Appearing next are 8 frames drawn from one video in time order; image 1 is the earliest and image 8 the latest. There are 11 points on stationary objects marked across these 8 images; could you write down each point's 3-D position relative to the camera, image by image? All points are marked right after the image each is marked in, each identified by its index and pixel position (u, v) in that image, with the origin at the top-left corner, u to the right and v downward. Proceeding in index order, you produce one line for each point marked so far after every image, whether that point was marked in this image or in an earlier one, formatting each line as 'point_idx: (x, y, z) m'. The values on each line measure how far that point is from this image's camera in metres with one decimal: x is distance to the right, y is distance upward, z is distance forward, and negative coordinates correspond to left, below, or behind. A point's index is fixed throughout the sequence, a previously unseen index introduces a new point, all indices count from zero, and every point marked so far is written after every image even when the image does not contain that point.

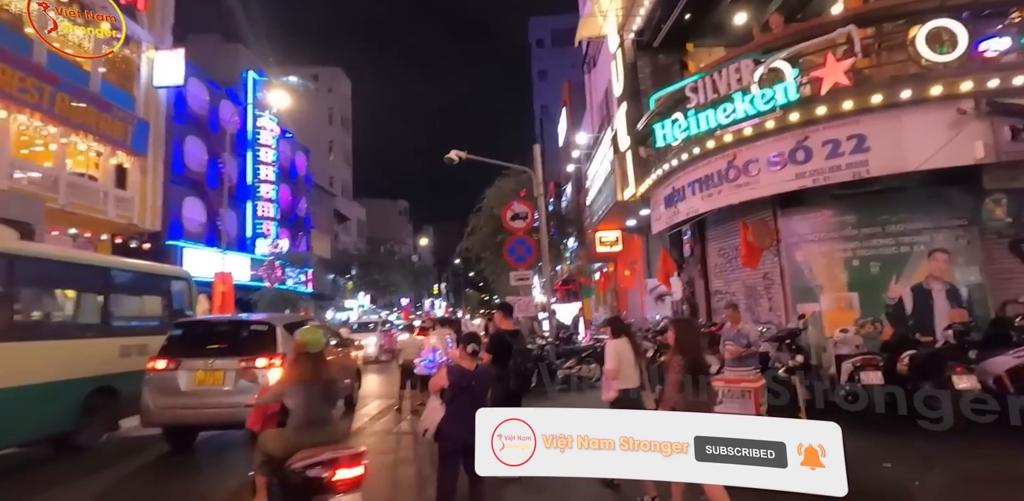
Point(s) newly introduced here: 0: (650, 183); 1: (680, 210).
0: (+3.4, +1.7, +14.3) m
1: (+3.8, +0.9, +13.2) m
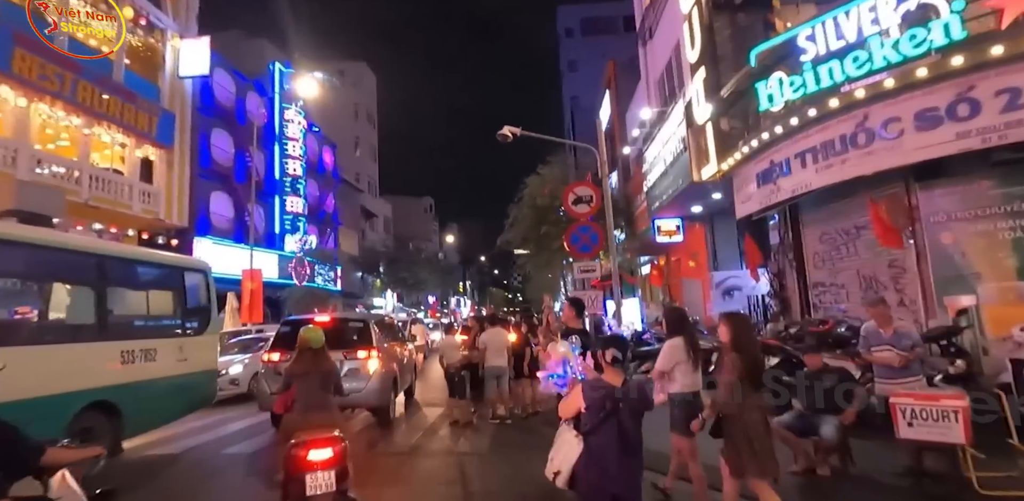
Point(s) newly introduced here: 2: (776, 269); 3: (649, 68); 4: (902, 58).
0: (+4.8, +2.0, +12.3) m
1: (+5.2, +1.2, +11.1) m
2: (+6.4, -0.4, +13.9) m
3: (+4.6, +6.1, +19.1) m
4: (+5.8, +2.8, +8.5) m
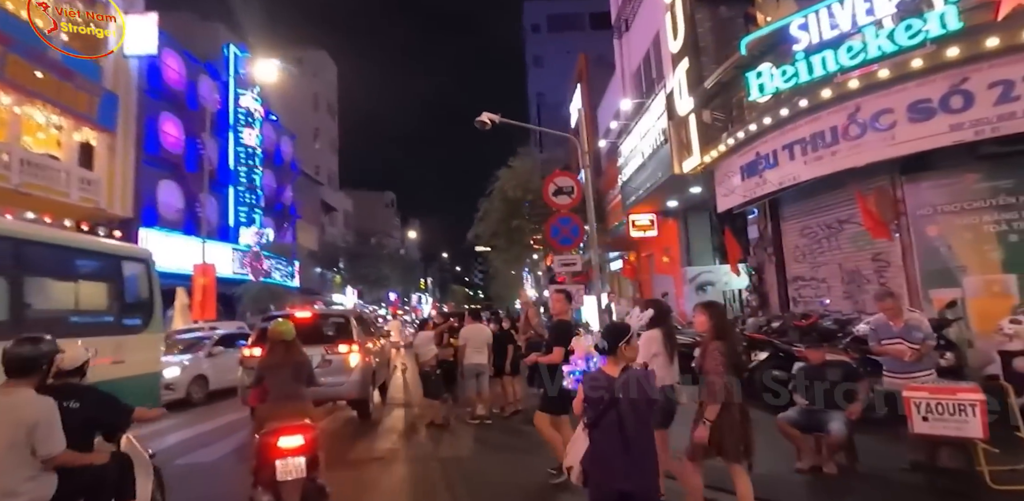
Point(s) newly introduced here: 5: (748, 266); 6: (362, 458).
0: (+4.4, +2.1, +12.1) m
1: (+4.9, +1.3, +11.0) m
2: (+5.9, -0.3, +13.9) m
3: (+3.8, +6.3, +18.9) m
4: (+5.6, +3.0, +8.4) m
5: (+6.0, -0.4, +14.7) m
6: (-2.2, -3.1, +8.5) m
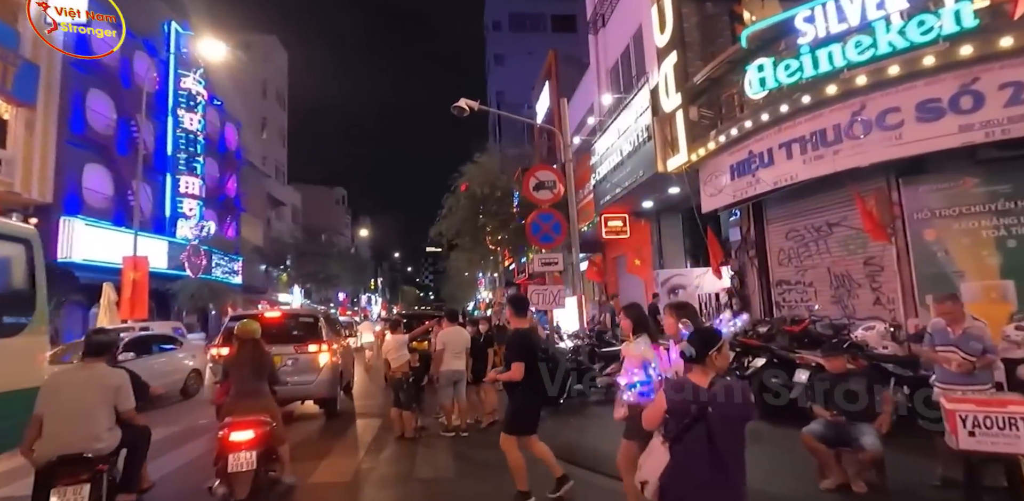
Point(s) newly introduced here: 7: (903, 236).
0: (+4.1, +2.1, +11.7) m
1: (+4.6, +1.3, +10.7) m
2: (+5.3, -0.4, +13.6) m
3: (+2.9, +6.3, +18.5) m
4: (+5.6, +2.9, +8.1) m
5: (+5.4, -0.5, +14.4) m
6: (-2.3, -2.9, +7.5) m
7: (+6.5, +0.2, +9.5) m
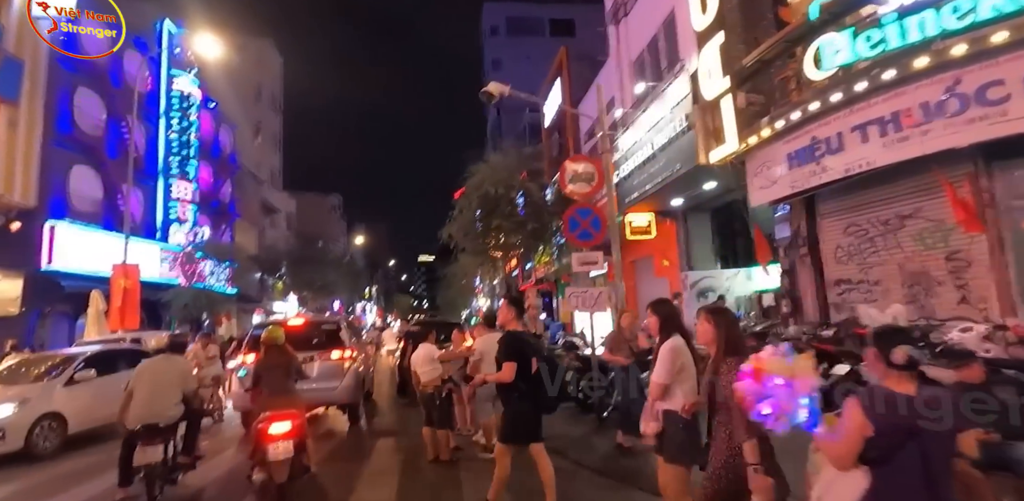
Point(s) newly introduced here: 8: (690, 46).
0: (+4.7, +2.2, +10.8) m
1: (+5.3, +1.4, +9.7) m
2: (+6.0, -0.3, +12.6) m
3: (+3.4, +6.2, +17.5) m
4: (+6.3, +3.0, +7.2) m
5: (+6.0, -0.4, +13.4) m
6: (-1.6, -2.9, +6.4) m
7: (+7.2, +0.3, +8.6) m
8: (+4.1, +4.7, +13.5) m
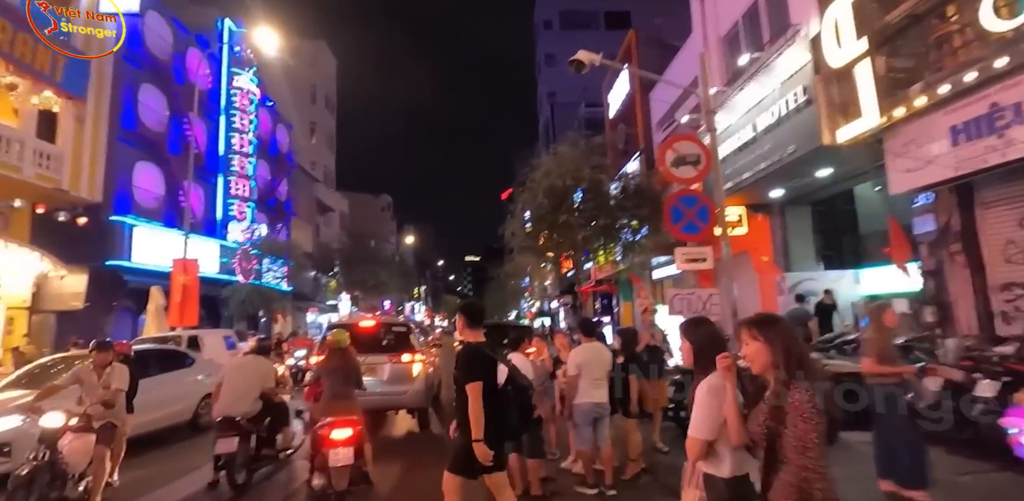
0: (+6.2, +2.2, +8.8) m
1: (+6.7, +1.5, +7.7) m
2: (+7.6, -0.3, +10.6) m
3: (+5.5, +6.3, +15.7) m
4: (+7.5, +3.1, +5.1) m
5: (+7.7, -0.4, +11.3) m
6: (-0.5, -2.7, +4.9) m
7: (+8.5, +0.4, +6.4) m
8: (+5.8, +4.8, +11.6) m
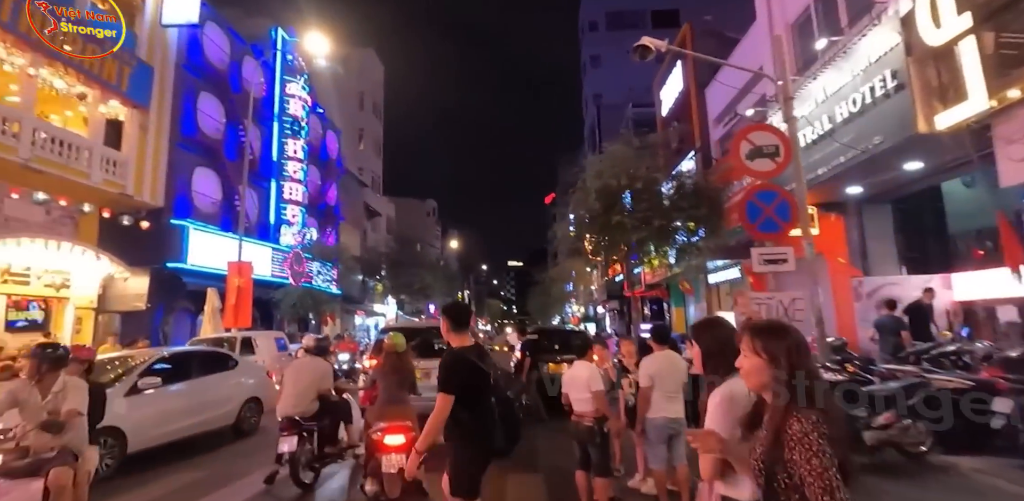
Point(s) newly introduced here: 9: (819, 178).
0: (+7.1, +2.2, +7.7) m
1: (+7.4, +1.5, +6.6) m
2: (+8.6, -0.3, +9.4) m
3: (+6.9, +6.2, +14.7) m
4: (+8.1, +3.1, +4.0) m
5: (+8.7, -0.4, +10.1) m
6: (+0.1, -2.7, +4.3) m
7: (+9.1, +0.4, +5.2) m
8: (+6.9, +4.8, +10.5) m
9: (+6.7, +1.6, +12.4) m
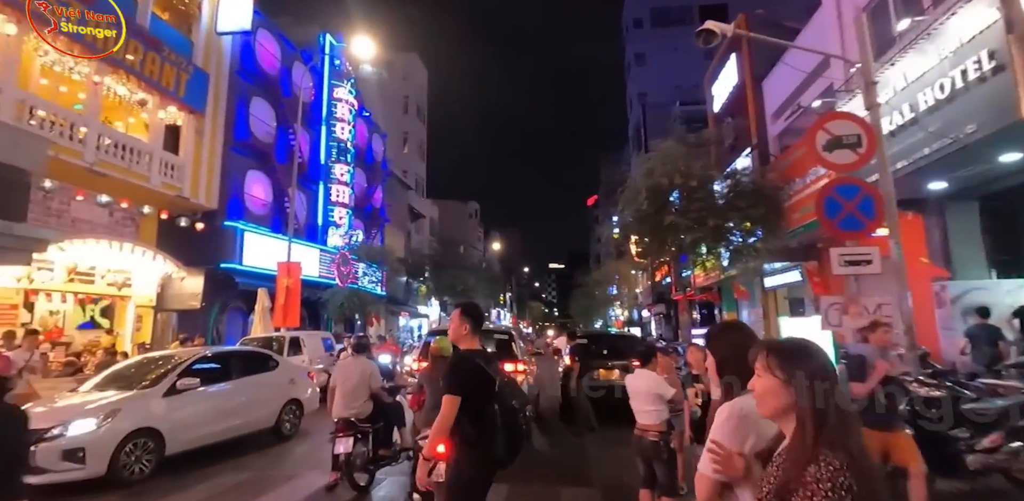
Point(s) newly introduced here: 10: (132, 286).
0: (+7.8, +2.2, +6.7) m
1: (+8.0, +1.5, +5.5) m
2: (+9.4, -0.3, +8.2) m
3: (+8.1, +6.2, +13.7) m
4: (+8.5, +3.1, +2.9) m
5: (+9.6, -0.4, +9.0) m
6: (+0.6, -2.7, +3.8) m
7: (+9.6, +0.4, +4.0) m
8: (+7.8, +4.8, +9.5) m
9: (+7.7, +1.6, +11.4) m
10: (-13.2, -1.2, +19.8) m
